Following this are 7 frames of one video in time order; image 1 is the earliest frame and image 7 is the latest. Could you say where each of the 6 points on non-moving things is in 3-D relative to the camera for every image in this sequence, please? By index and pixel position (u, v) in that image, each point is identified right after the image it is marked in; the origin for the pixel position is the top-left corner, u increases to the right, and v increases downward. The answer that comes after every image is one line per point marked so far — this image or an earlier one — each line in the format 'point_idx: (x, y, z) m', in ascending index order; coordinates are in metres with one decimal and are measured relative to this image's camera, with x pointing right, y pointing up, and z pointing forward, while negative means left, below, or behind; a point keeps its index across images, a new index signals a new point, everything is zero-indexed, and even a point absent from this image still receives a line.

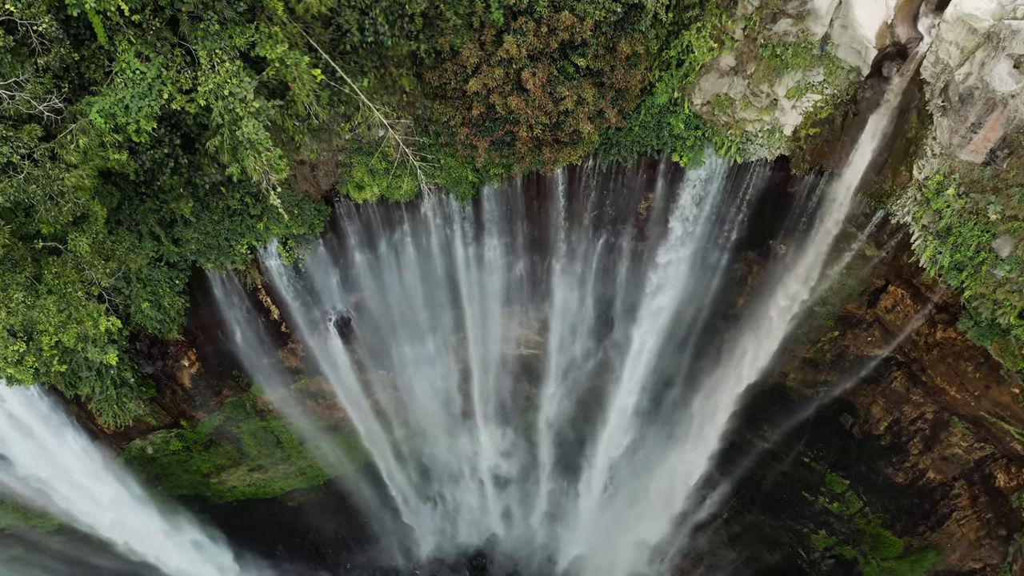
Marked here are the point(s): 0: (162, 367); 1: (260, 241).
0: (-6.4, -1.4, +10.9) m
1: (-4.2, +0.8, +9.7) m
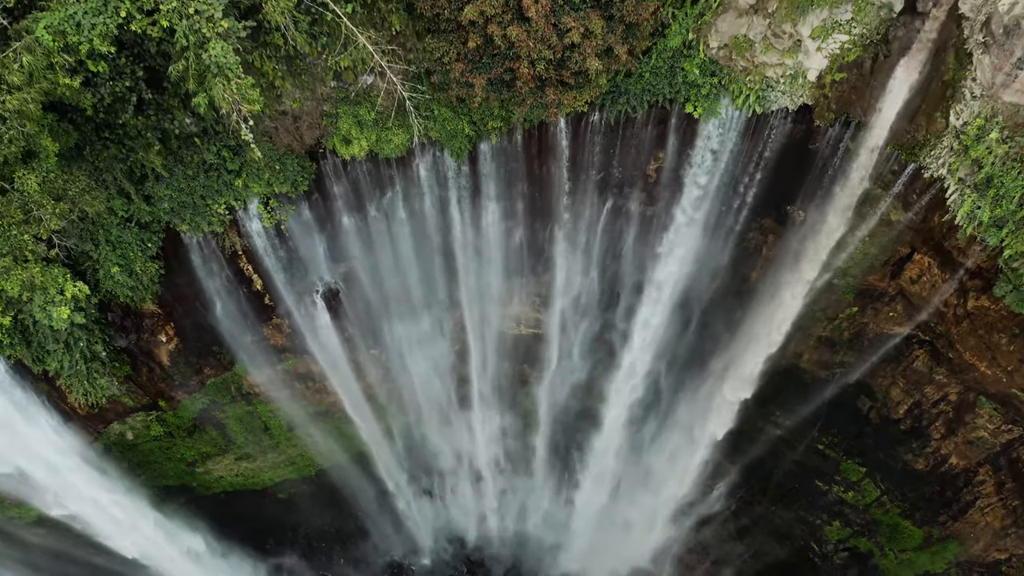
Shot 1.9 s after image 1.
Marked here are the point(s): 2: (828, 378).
0: (-6.5, -0.9, +10.2) m
1: (-4.2, +1.4, +9.0) m
2: (+5.8, -1.8, +11.1) m
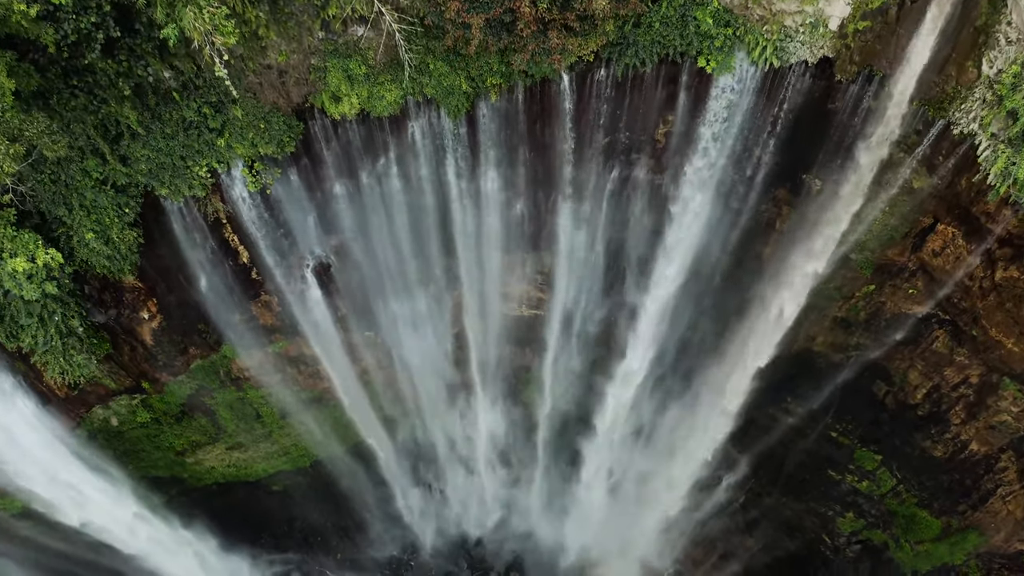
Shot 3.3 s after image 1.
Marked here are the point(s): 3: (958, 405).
0: (-6.4, -0.5, +9.6) m
1: (-4.2, +1.8, +8.5) m
2: (+5.8, -1.4, +10.5) m
3: (+7.3, -2.0, +9.7) m
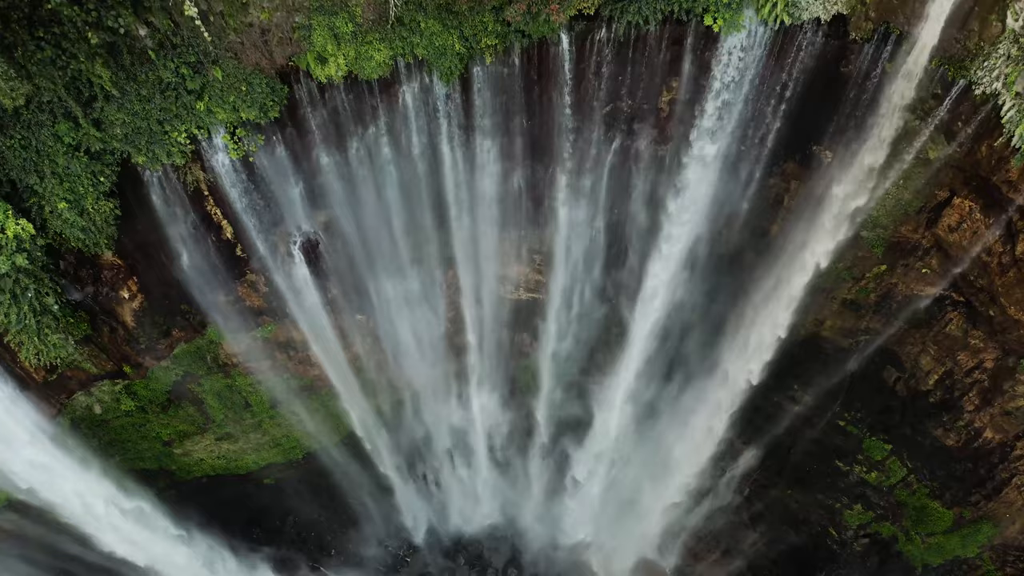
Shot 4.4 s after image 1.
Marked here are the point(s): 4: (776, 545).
0: (-6.5, -0.1, +9.2) m
1: (-4.2, +2.2, +8.1) m
2: (+5.8, -1.0, +10.1) m
3: (+7.2, -1.6, +9.3) m
4: (+5.4, -5.3, +12.2) m
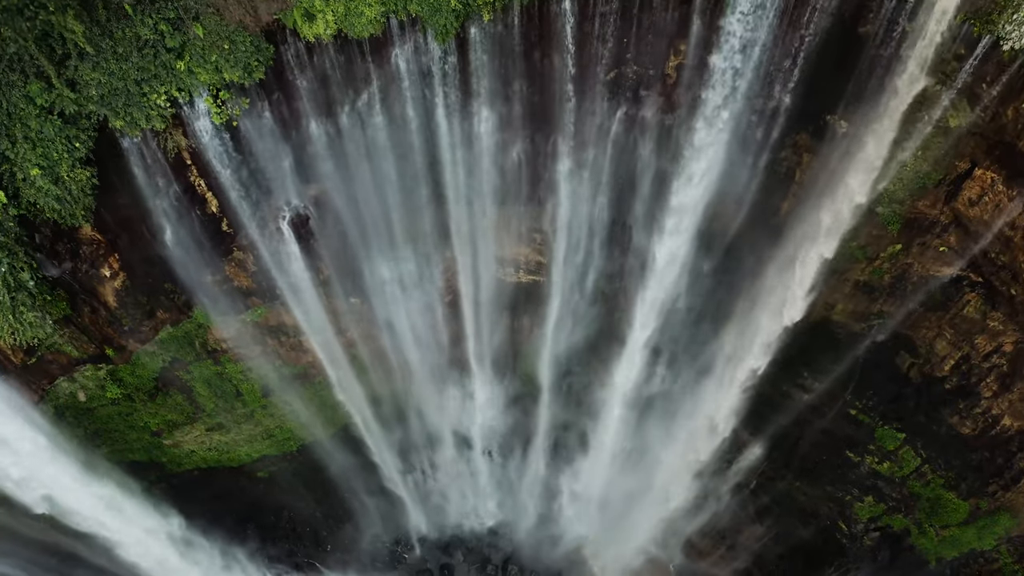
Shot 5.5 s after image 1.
0: (-6.5, +0.2, +8.8) m
1: (-4.2, +2.5, +7.7) m
2: (+5.8, -0.7, +9.7) m
3: (+7.2, -1.3, +8.9) m
4: (+5.4, -4.9, +11.8) m
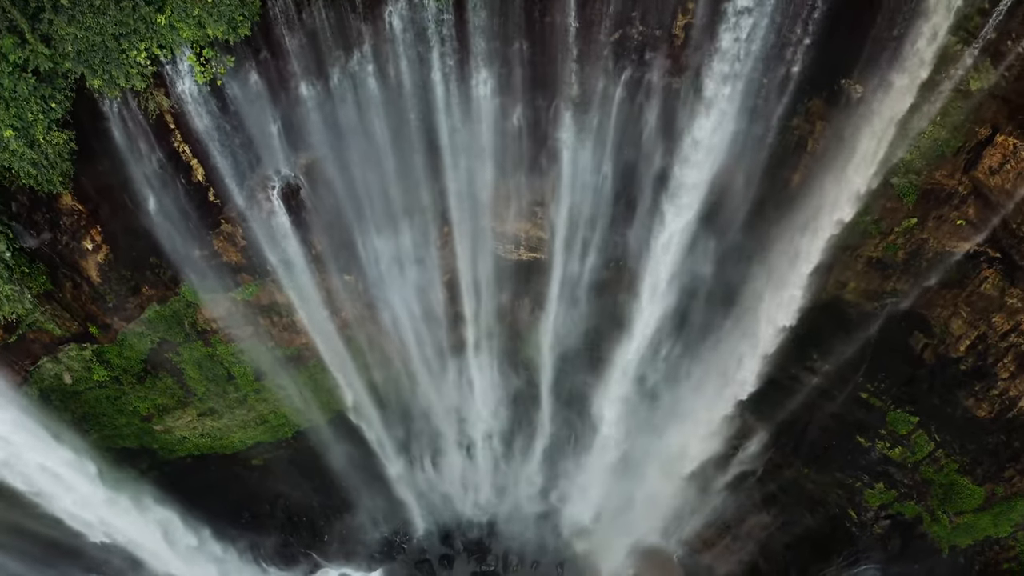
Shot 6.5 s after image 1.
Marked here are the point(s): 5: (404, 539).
0: (-6.5, +0.6, +8.4) m
1: (-4.2, +2.9, +7.3) m
2: (+5.8, -0.3, +9.3) m
3: (+7.2, -0.9, +8.5) m
4: (+5.4, -4.5, +11.4) m
5: (-2.3, -5.2, +12.5) m
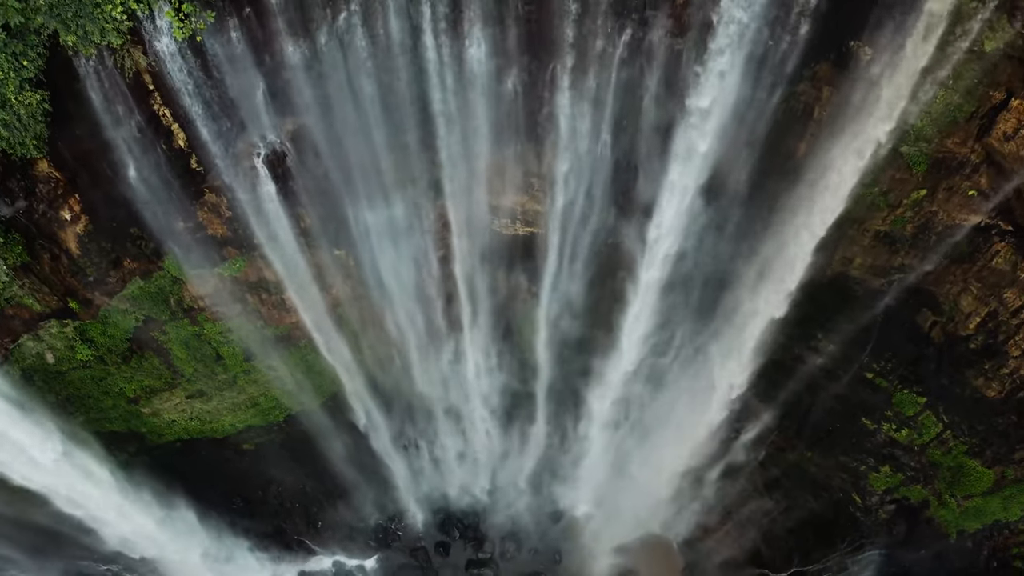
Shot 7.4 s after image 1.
0: (-6.6, +1.0, +8.1) m
1: (-4.3, +3.2, +6.9) m
2: (+5.7, +0.1, +9.0) m
3: (+7.2, -0.5, +8.2) m
4: (+5.4, -4.1, +11.1) m
5: (-2.3, -4.8, +12.2) m
